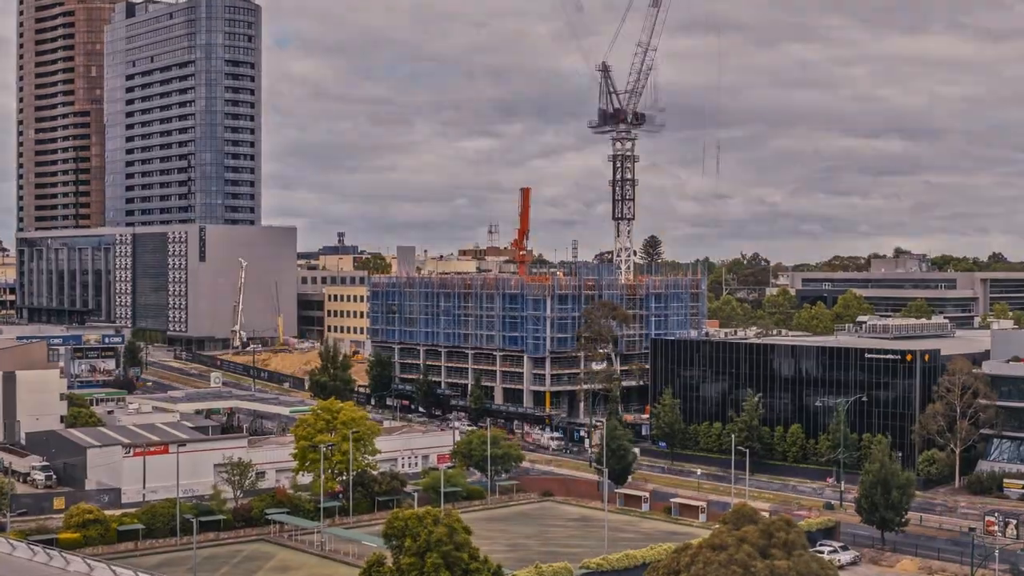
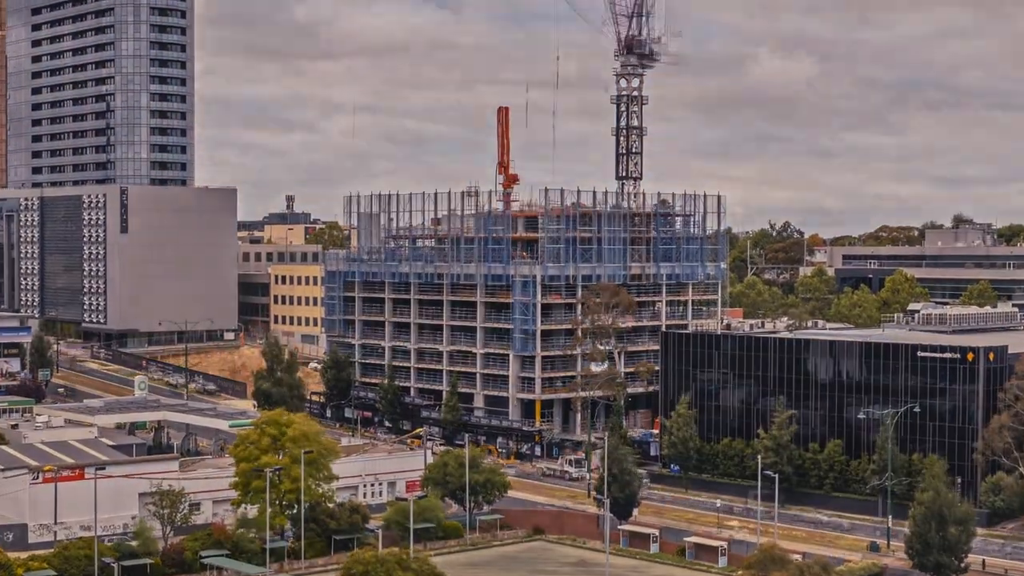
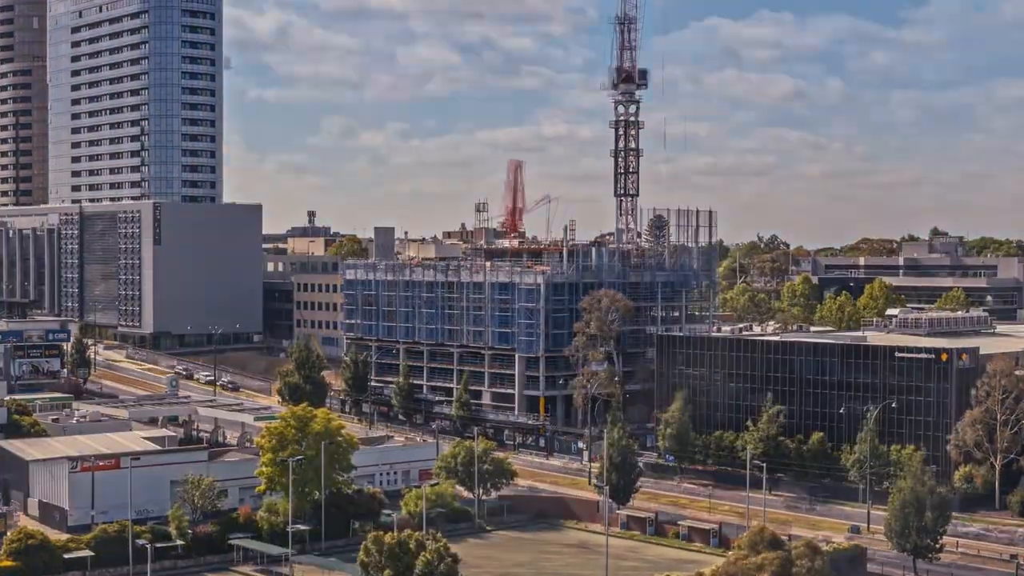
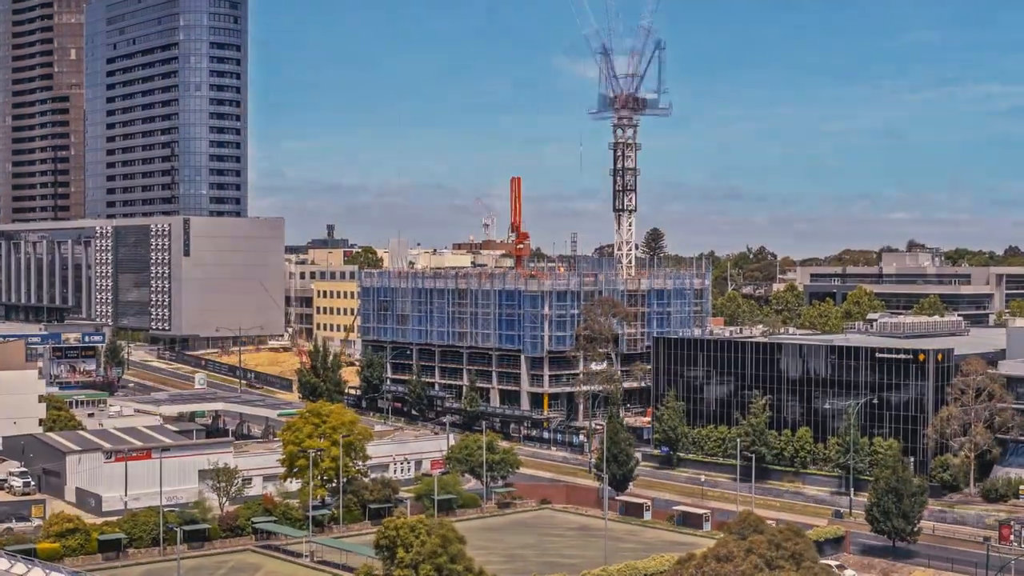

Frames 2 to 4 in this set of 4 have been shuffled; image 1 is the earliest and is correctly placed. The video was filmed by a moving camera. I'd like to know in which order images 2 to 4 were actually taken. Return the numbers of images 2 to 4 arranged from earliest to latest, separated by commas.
4, 3, 2
